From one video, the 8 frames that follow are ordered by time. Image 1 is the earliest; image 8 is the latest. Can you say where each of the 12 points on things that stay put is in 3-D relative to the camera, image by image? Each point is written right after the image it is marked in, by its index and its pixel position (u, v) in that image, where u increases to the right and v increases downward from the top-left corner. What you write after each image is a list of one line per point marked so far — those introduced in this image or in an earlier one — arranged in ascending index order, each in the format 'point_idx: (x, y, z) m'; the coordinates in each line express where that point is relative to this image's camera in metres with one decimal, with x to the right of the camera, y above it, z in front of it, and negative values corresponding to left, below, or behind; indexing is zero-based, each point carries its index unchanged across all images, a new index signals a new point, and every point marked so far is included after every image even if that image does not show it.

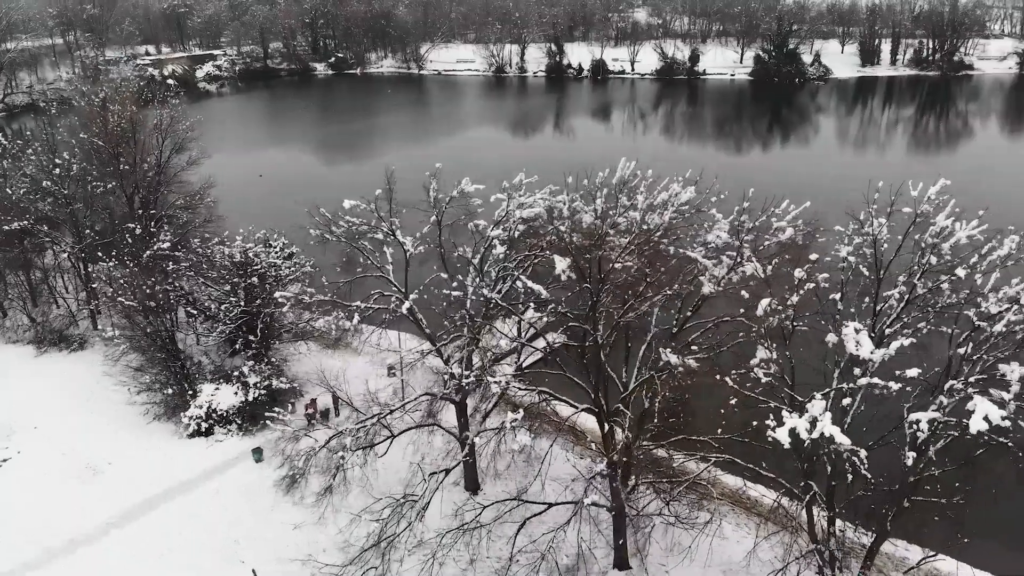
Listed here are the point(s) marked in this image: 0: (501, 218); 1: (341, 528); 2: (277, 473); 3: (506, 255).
0: (-0.1, +1.5, +14.6) m
1: (-3.9, -6.0, +16.6) m
2: (-6.8, -5.3, +18.7) m
3: (+0.1, +0.7, +14.6) m
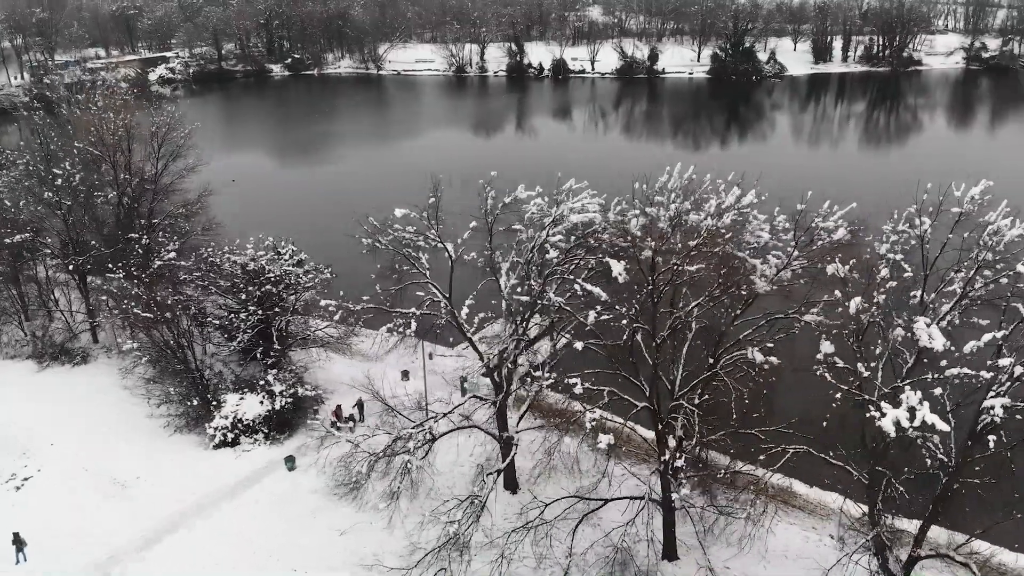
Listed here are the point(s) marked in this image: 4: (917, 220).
0: (+0.9, +1.5, +15.0) m
1: (-2.8, -6.2, +16.7) m
2: (-5.8, -5.5, +18.7) m
3: (+1.2, +0.6, +14.9) m
4: (+7.7, +1.3, +12.4) m
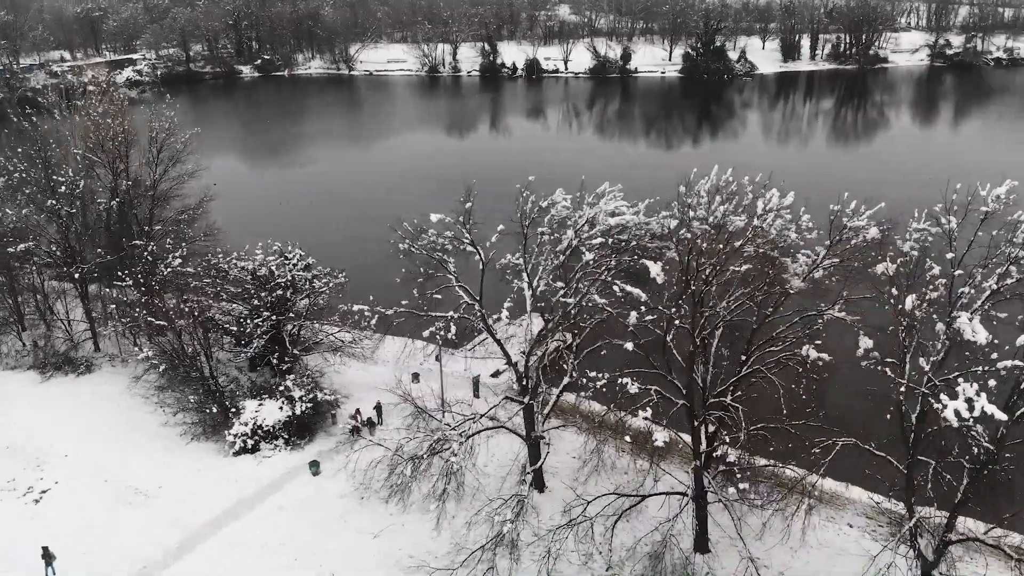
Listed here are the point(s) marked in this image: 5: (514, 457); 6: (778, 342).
0: (+1.7, +1.4, +15.2) m
1: (-2.0, -6.3, +16.9) m
2: (-5.0, -5.6, +18.8) m
3: (+1.9, +0.6, +15.2) m
4: (+8.5, +1.4, +12.9) m
5: (+0.2, -5.0, +19.3) m
6: (+5.7, -1.2, +14.0) m
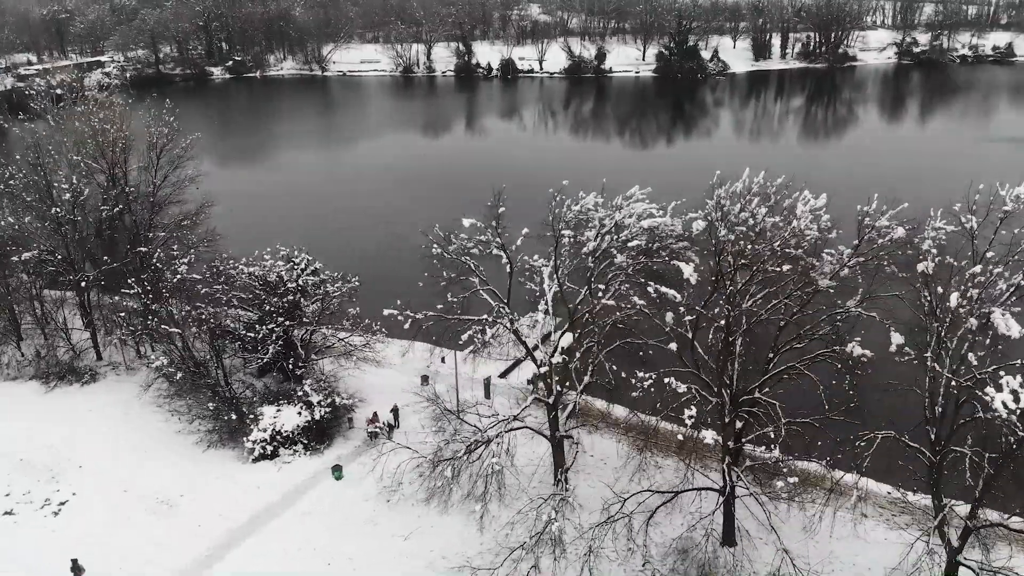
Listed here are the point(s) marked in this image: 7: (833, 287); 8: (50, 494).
0: (+2.3, +1.4, +15.5) m
1: (-1.2, -6.4, +17.0) m
2: (-4.4, -5.8, +18.8) m
3: (+2.6, +0.6, +15.5) m
4: (+9.3, +1.5, +13.4) m
5: (+0.9, -5.1, +19.5) m
6: (+6.4, -1.1, +14.4) m
7: (+6.7, 0.0, +13.7) m
8: (-13.6, -6.1, +19.3) m
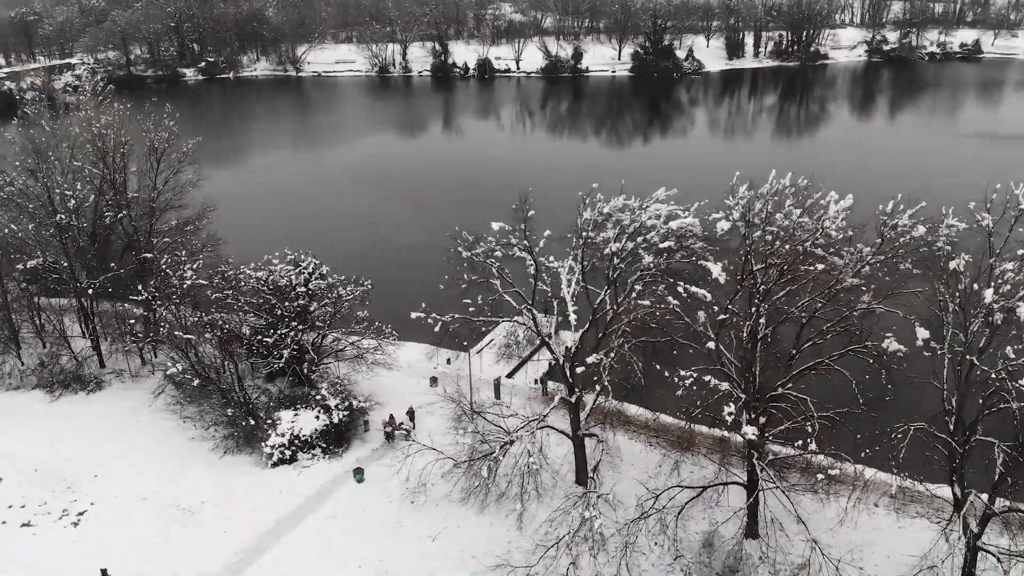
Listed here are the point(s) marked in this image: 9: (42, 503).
0: (+2.9, +1.4, +15.8) m
1: (-0.5, -6.4, +17.2) m
2: (-3.7, -5.9, +19.0) m
3: (+3.2, +0.6, +15.8) m
4: (+9.9, +1.6, +13.9) m
5: (+1.5, -5.1, +19.8) m
6: (+7.1, -1.1, +14.8) m
7: (+7.4, 0.0, +14.1) m
8: (-12.9, -6.3, +19.1) m
9: (-13.7, -6.3, +19.0) m
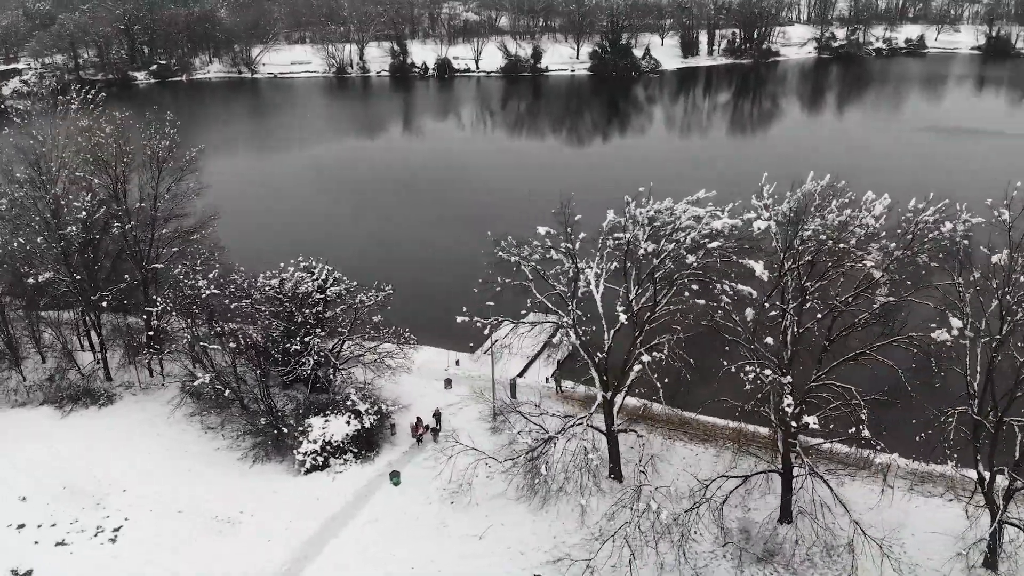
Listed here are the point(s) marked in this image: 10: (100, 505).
0: (+4.0, +1.4, +16.5) m
1: (+0.6, -6.5, +17.7) m
2: (-2.7, -6.0, +19.2) m
3: (+4.3, +0.6, +16.5) m
4: (+11.0, +1.8, +14.8) m
5: (+2.5, -5.1, +20.3) m
6: (+8.2, -0.9, +15.6) m
7: (+8.5, +0.2, +15.0) m
8: (-11.9, -6.7, +19.0) m
9: (-12.6, -6.7, +18.9) m
10: (-12.3, -6.4, +19.6) m
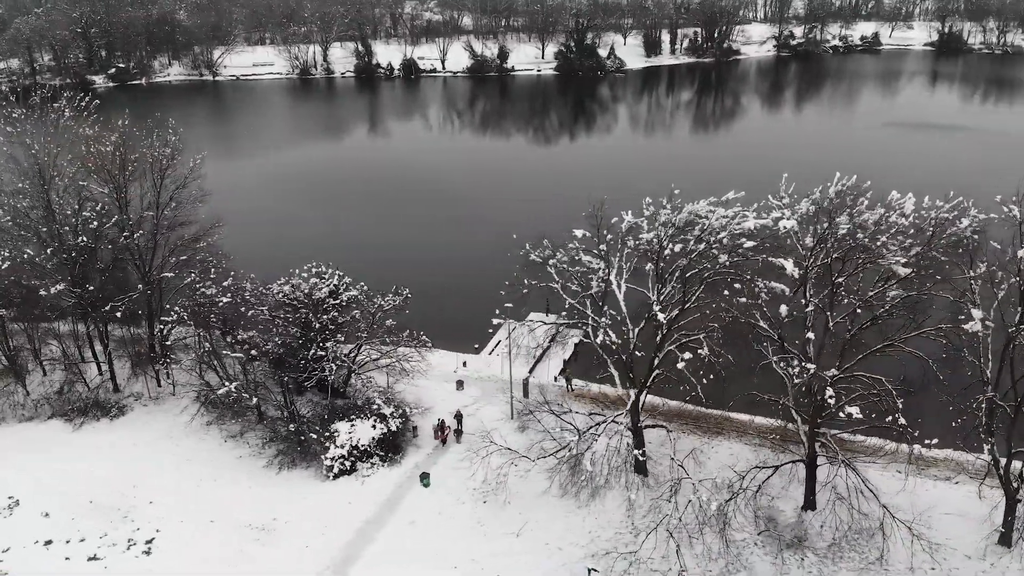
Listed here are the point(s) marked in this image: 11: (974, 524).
0: (+4.8, +1.5, +17.0) m
1: (+1.6, -6.5, +18.1) m
2: (-1.8, -6.1, +19.6) m
3: (+5.1, +0.7, +17.0) m
4: (+11.9, +2.0, +15.7) m
5: (+3.3, -5.1, +20.8) m
6: (+9.2, -0.8, +16.4) m
7: (+9.4, +0.3, +15.7) m
8: (-10.9, -7.0, +18.9) m
9: (-11.6, -7.0, +18.8) m
10: (-11.4, -6.8, +19.5) m
11: (+11.4, -5.8, +16.3) m
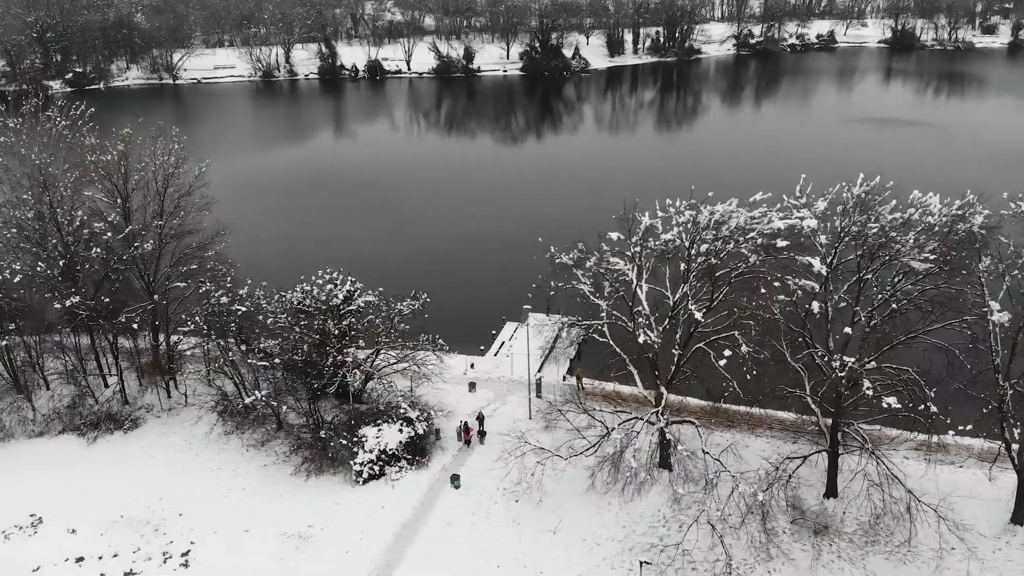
0: (+5.6, +1.5, +17.7) m
1: (+2.6, -6.6, +18.6) m
2: (-0.8, -6.3, +19.9) m
3: (+6.0, +0.7, +17.7) m
4: (+12.8, +2.2, +16.6) m
5: (+4.1, -5.1, +21.4) m
6: (+10.1, -0.7, +17.2) m
7: (+10.3, +0.5, +16.5) m
8: (-10.0, -7.3, +18.9) m
9: (-10.7, -7.3, +18.7) m
10: (-10.4, -7.1, +19.5) m
11: (+12.5, -5.6, +17.2) m
